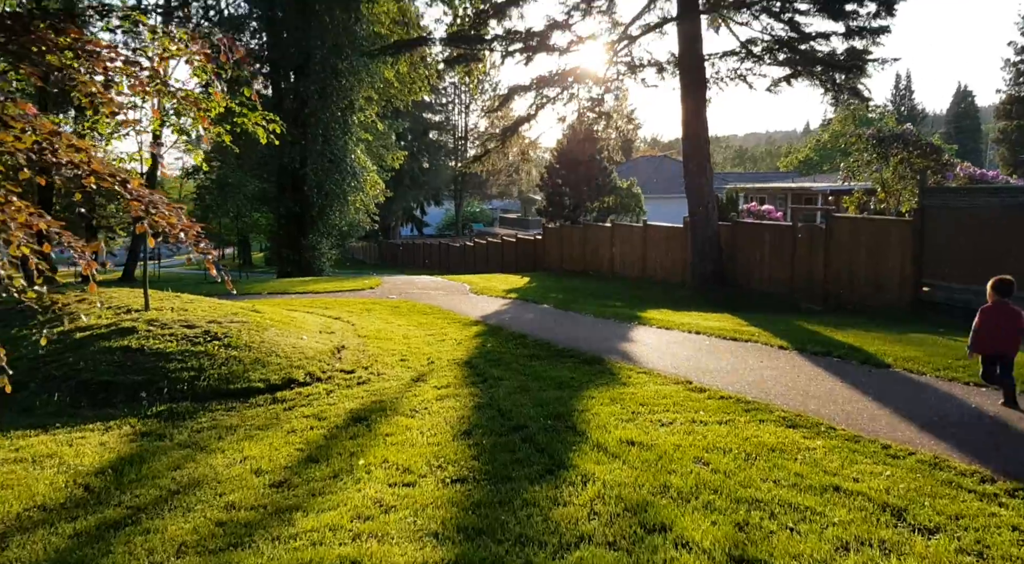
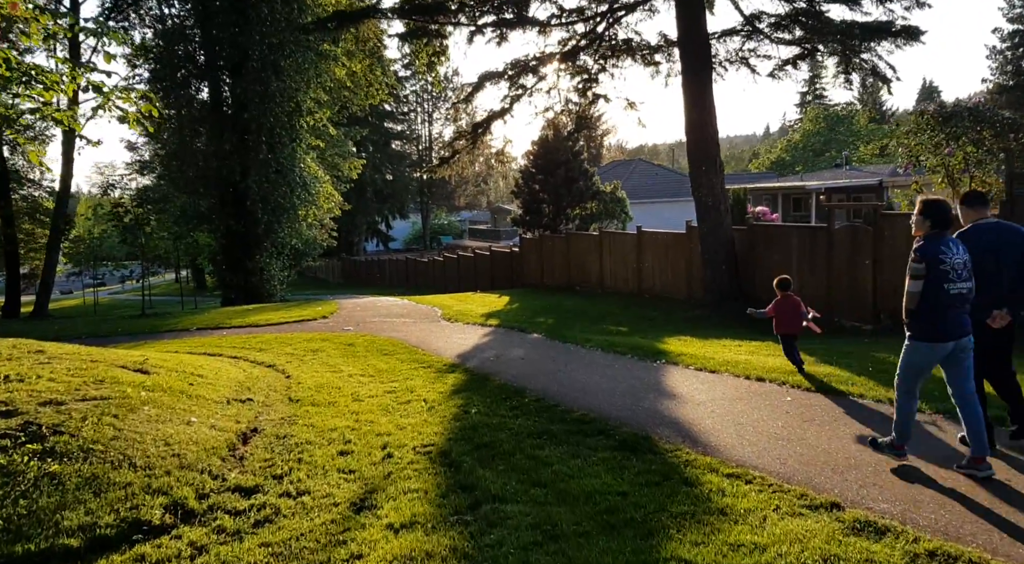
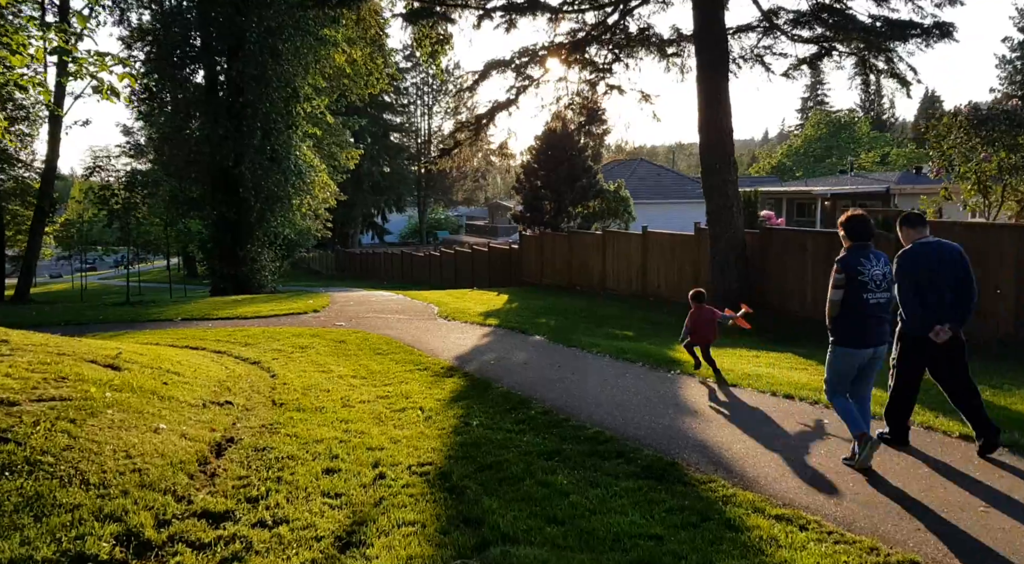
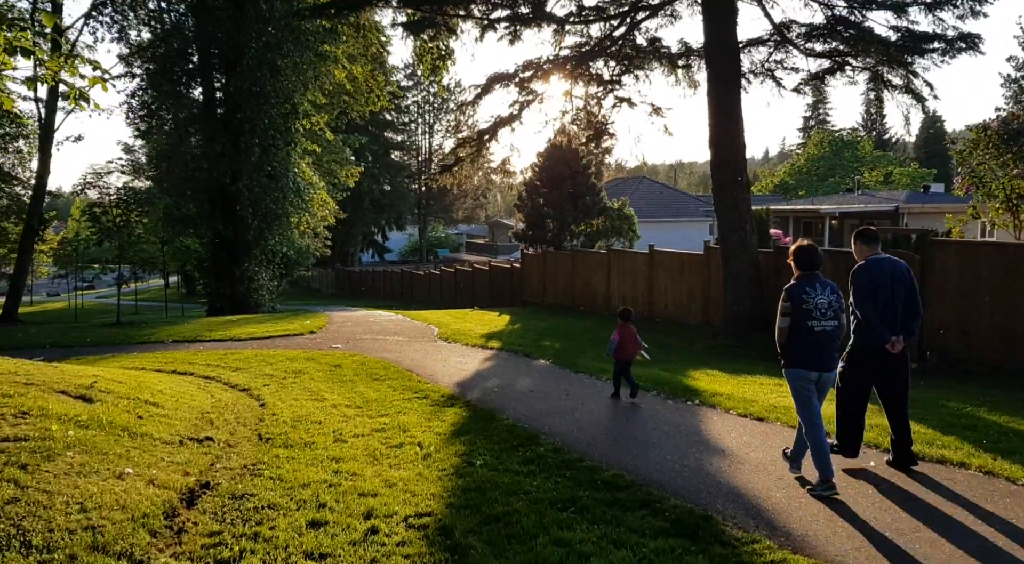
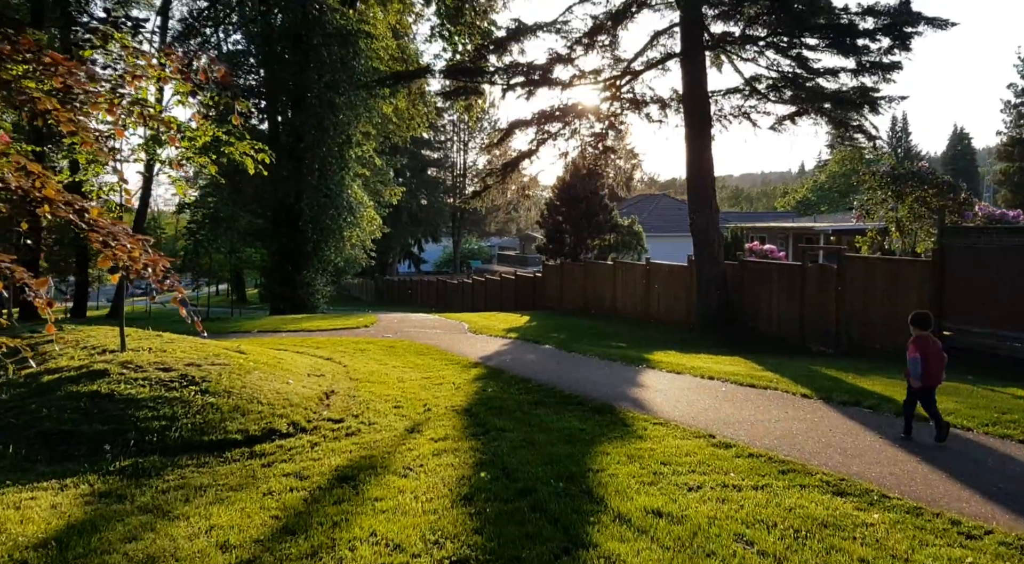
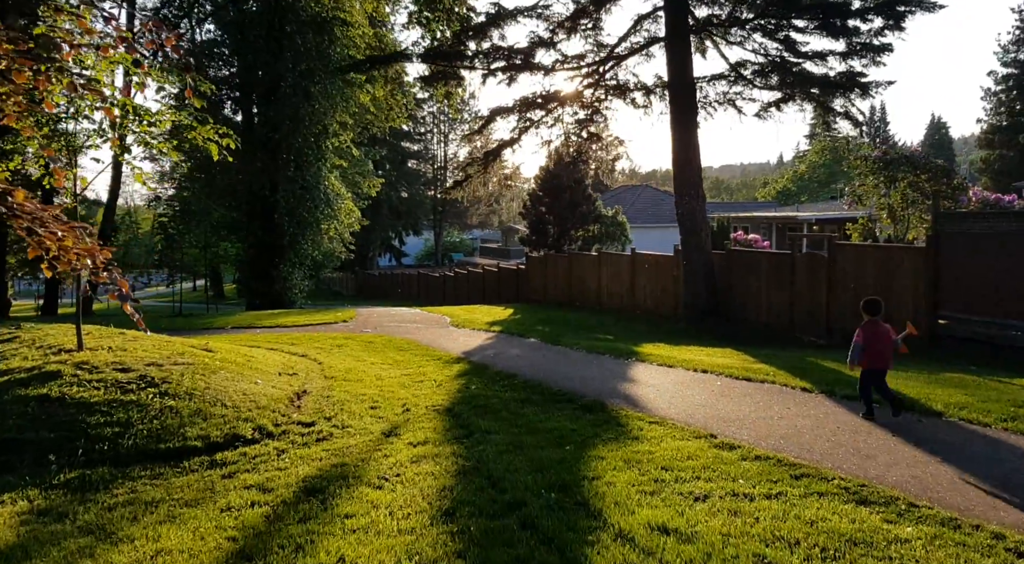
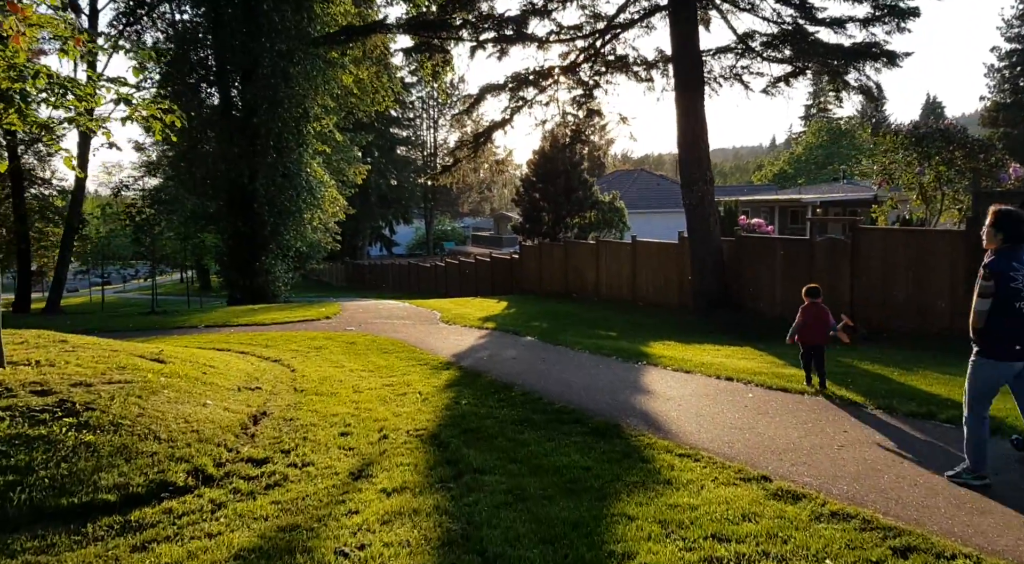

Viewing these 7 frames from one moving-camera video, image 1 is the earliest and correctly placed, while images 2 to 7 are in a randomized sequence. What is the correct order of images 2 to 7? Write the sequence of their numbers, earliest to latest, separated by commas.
5, 6, 7, 2, 3, 4
